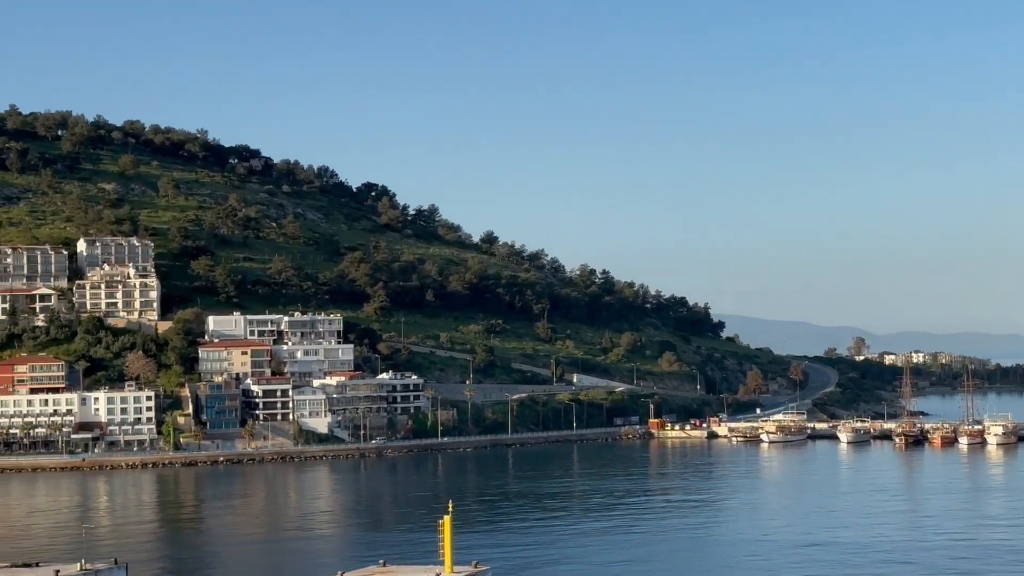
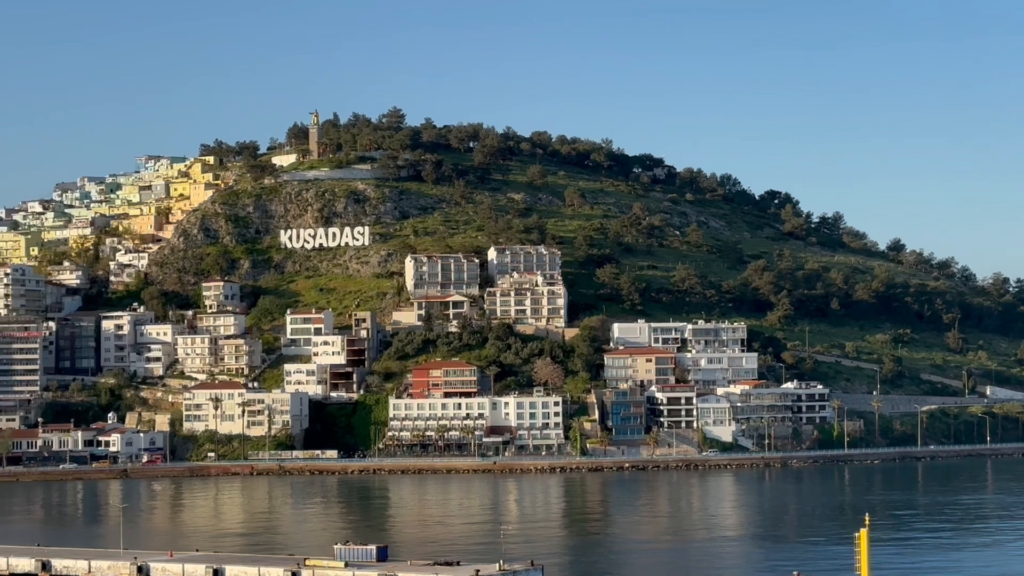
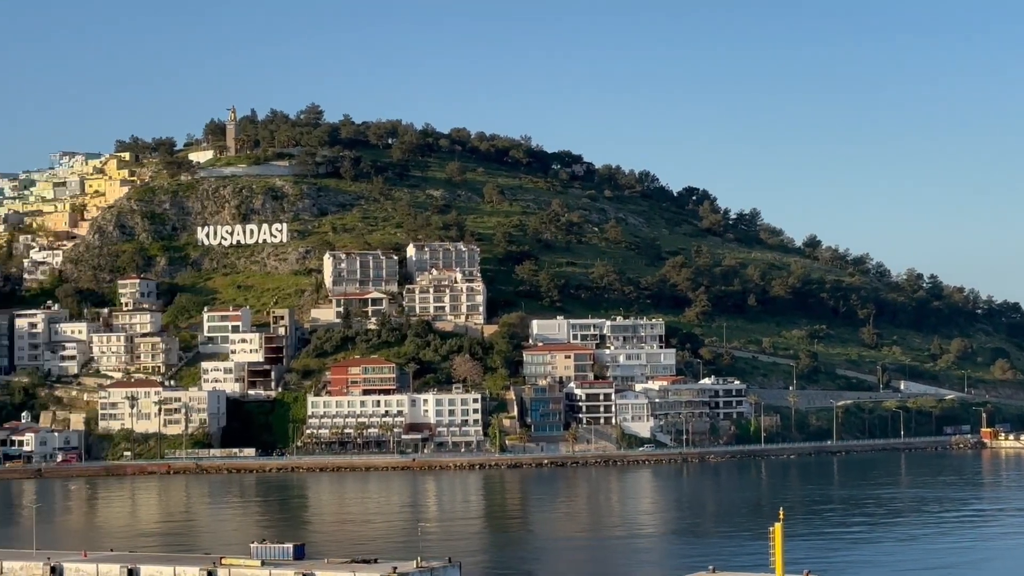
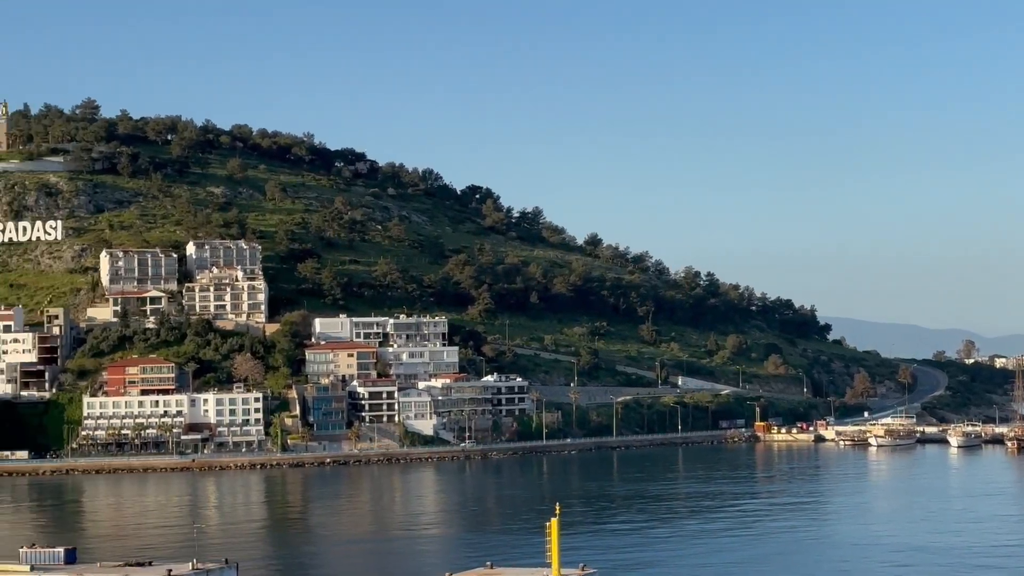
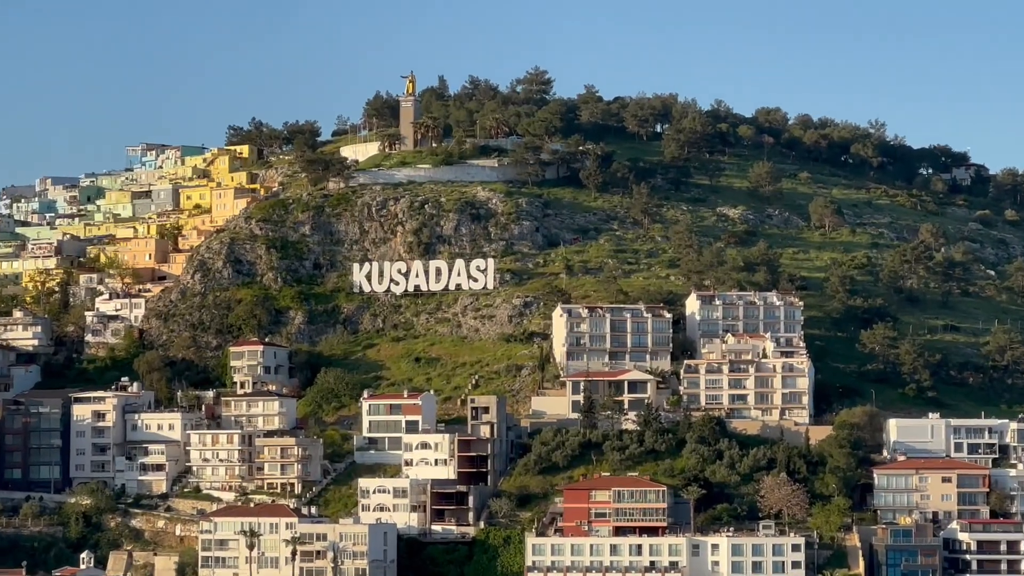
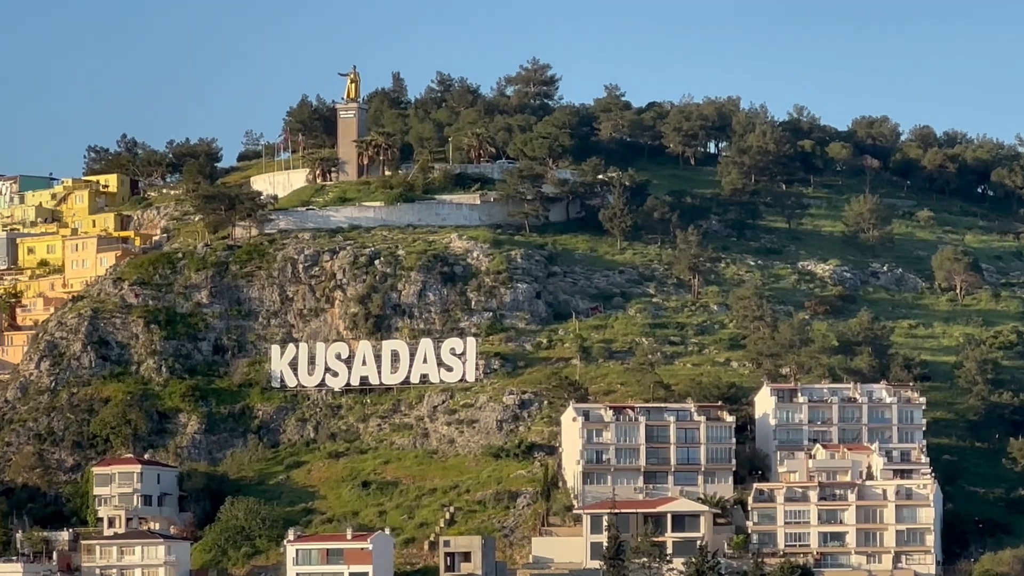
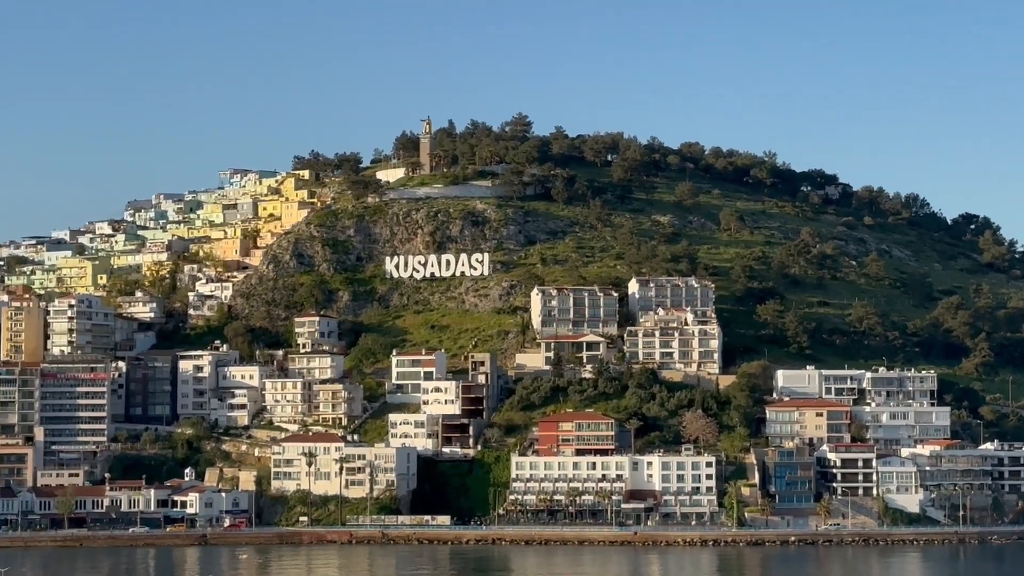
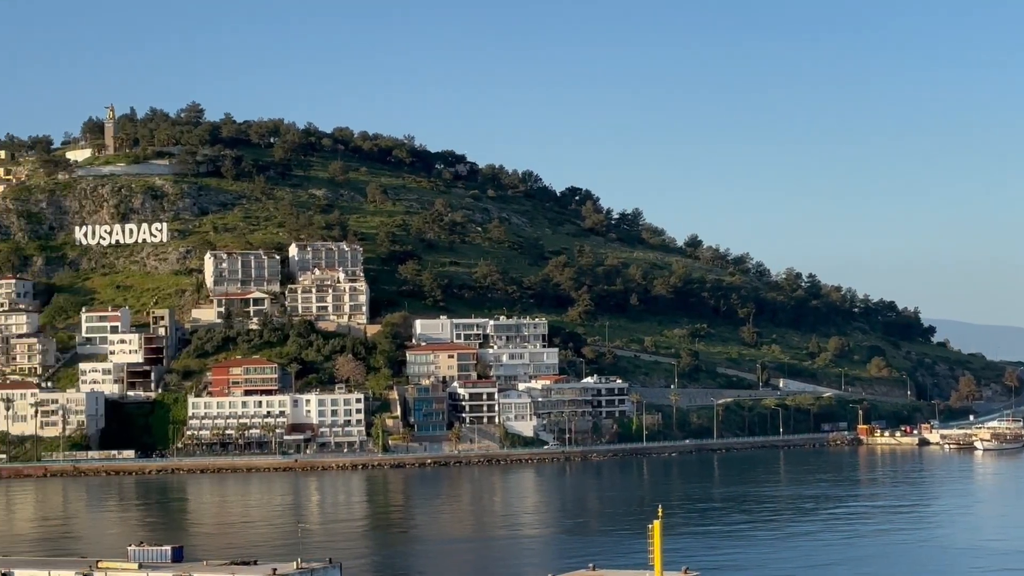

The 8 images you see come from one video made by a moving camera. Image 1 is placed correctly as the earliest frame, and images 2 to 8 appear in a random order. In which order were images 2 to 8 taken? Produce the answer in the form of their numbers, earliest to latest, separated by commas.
4, 8, 3, 2, 7, 5, 6
